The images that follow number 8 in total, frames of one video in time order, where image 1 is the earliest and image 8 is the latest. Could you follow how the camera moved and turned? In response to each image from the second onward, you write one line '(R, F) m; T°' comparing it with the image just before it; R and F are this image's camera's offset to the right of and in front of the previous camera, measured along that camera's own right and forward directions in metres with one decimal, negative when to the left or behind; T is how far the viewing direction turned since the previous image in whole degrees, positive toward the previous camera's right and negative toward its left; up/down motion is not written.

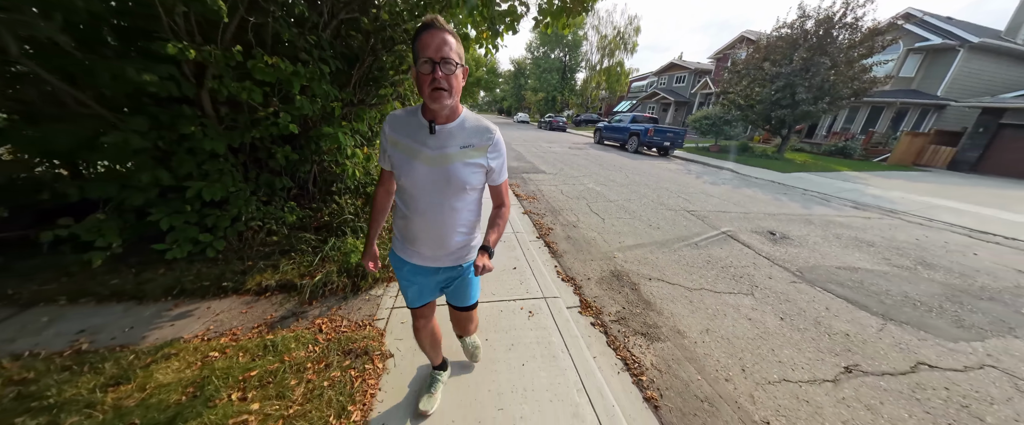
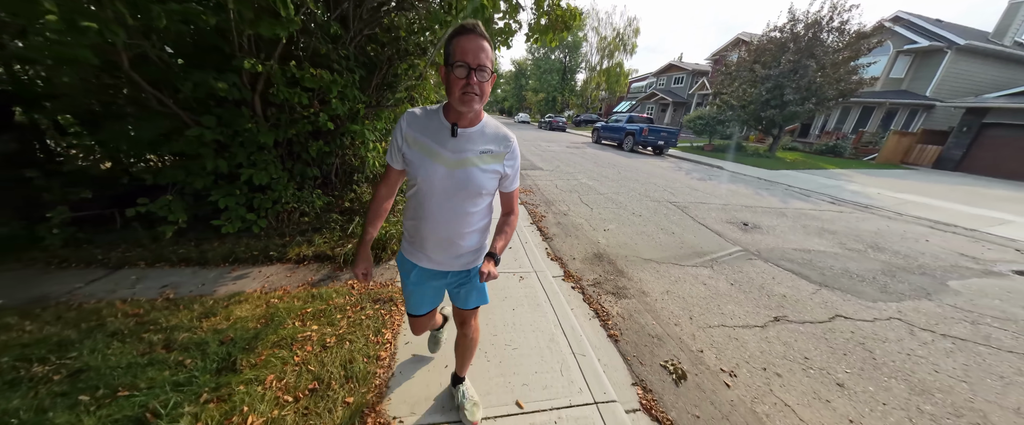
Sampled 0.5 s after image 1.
(+0.1, -0.5) m; 0°
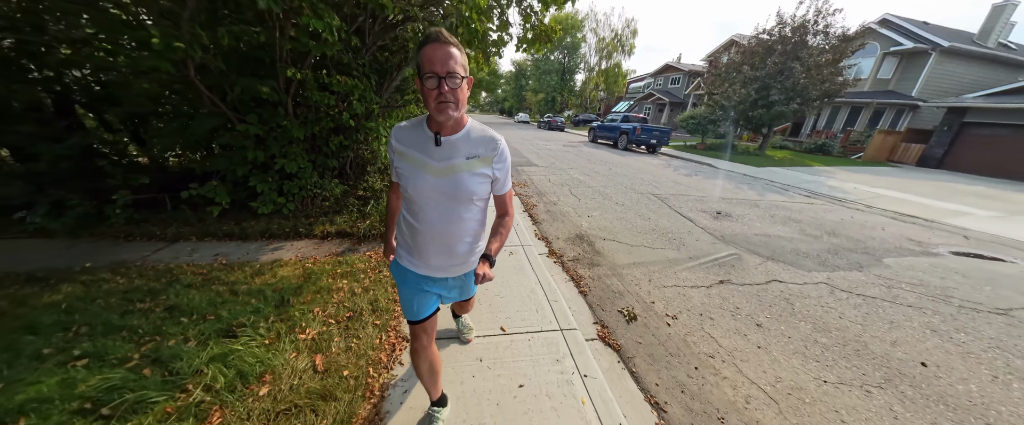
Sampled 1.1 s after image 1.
(+0.1, -0.5) m; 0°
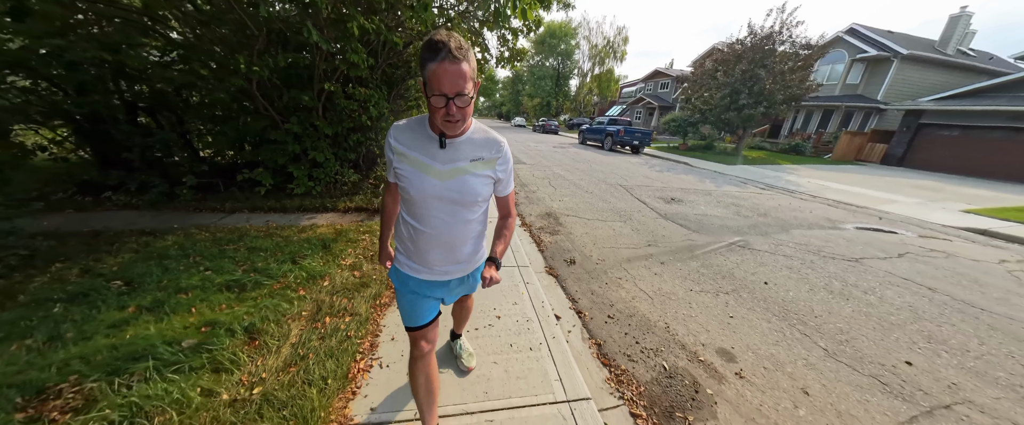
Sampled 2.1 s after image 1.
(+0.3, -0.9) m; 0°
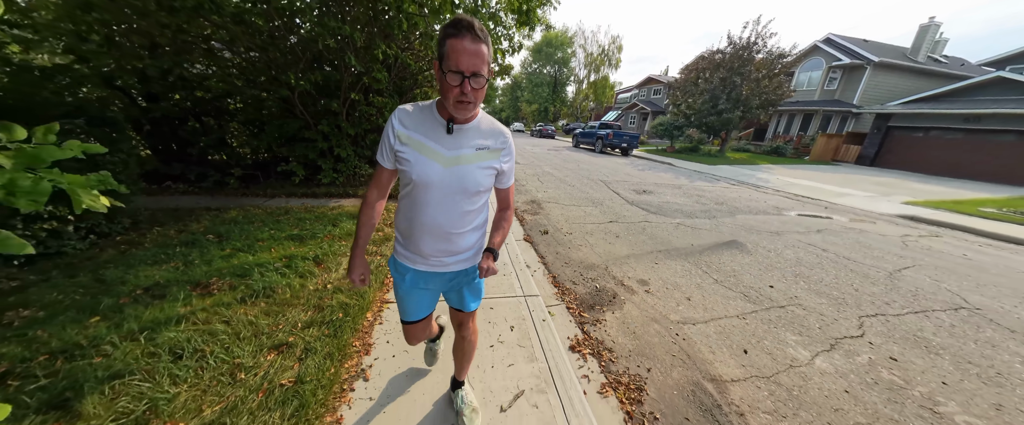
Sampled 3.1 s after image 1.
(+0.2, -0.9) m; 0°
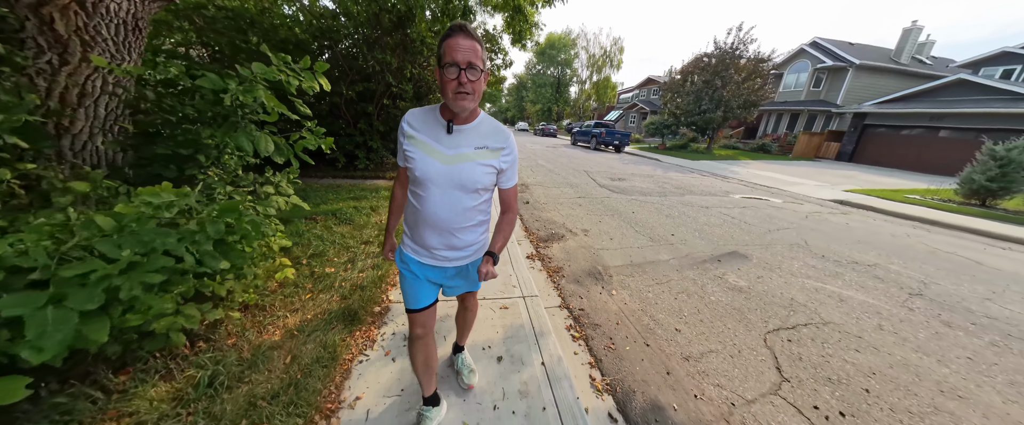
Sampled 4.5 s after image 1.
(+0.3, -1.4) m; -1°
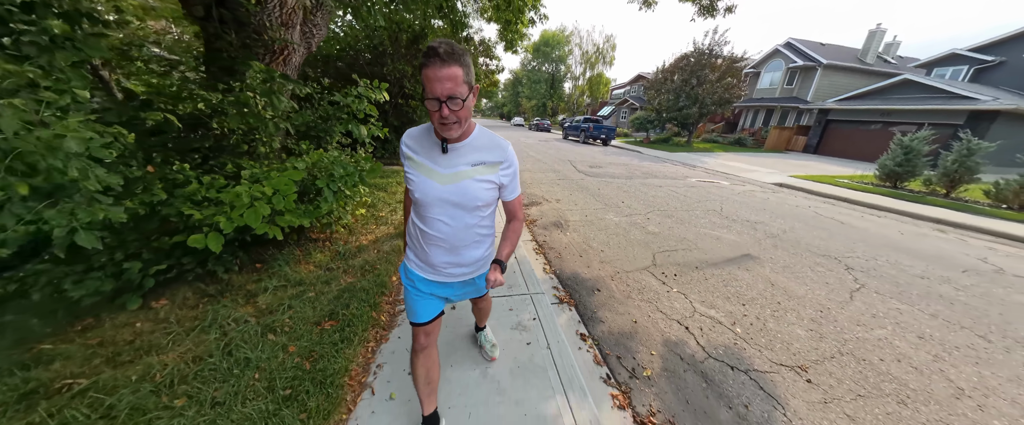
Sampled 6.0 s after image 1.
(+0.1, -1.4) m; +1°
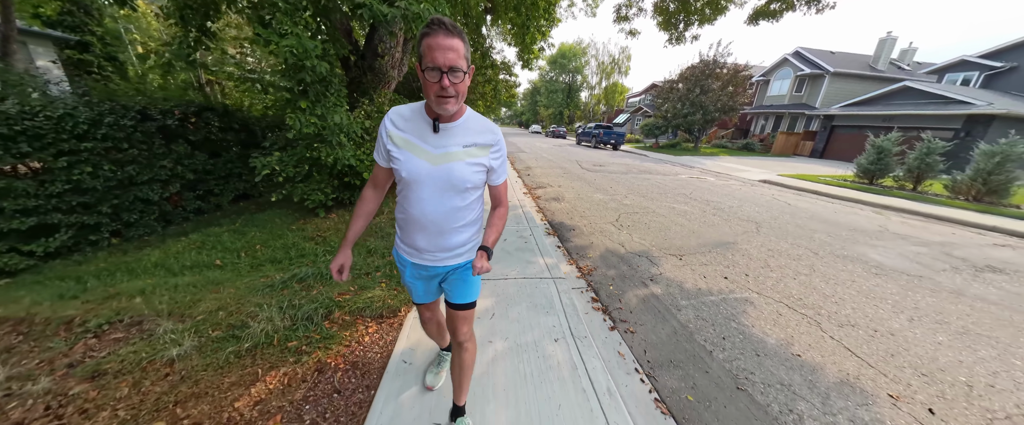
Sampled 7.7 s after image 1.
(+0.2, -1.7) m; -4°
